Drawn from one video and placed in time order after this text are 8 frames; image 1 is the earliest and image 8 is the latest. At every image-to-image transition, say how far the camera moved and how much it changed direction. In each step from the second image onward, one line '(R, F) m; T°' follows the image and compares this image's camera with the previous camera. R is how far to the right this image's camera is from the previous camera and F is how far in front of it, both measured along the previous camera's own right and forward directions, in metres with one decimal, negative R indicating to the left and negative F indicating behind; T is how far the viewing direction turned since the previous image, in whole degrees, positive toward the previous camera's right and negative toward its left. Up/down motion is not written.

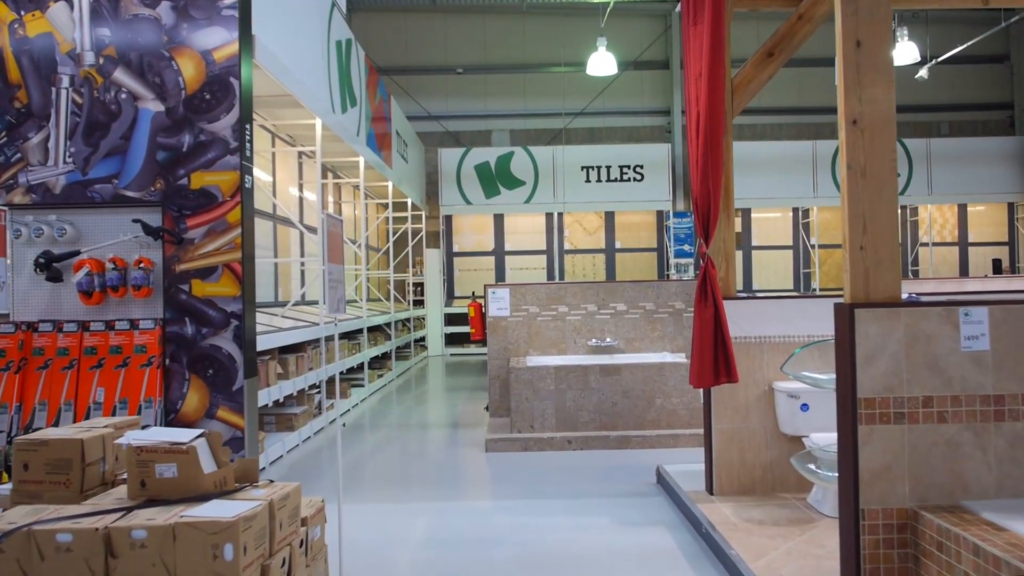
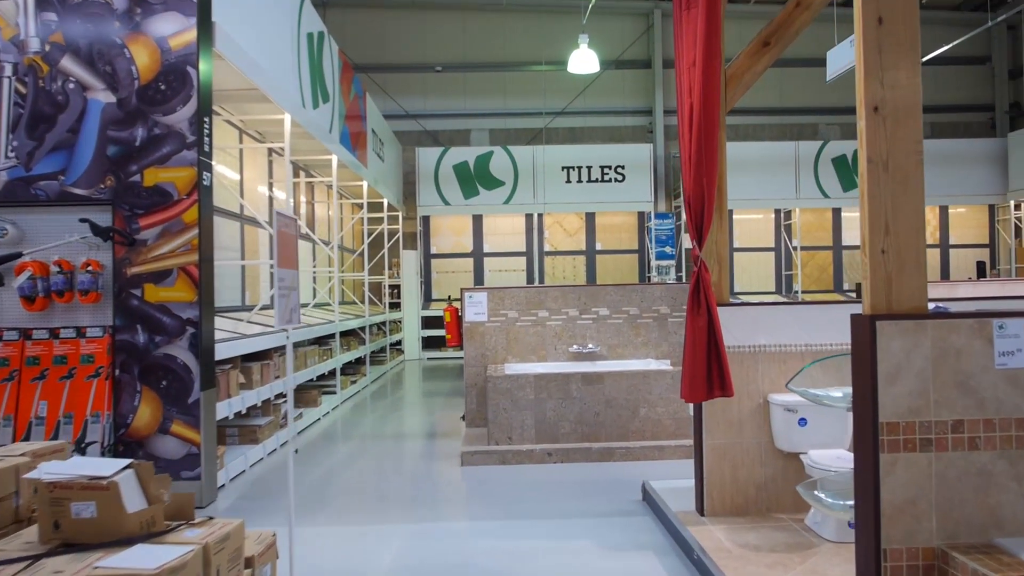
(0.0, +0.2) m; +1°
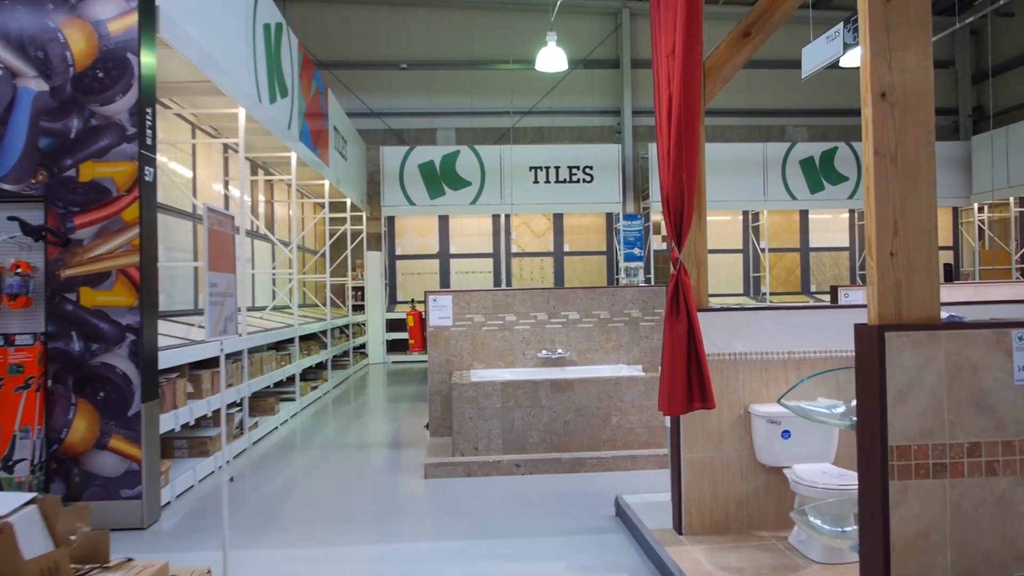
(0.0, +0.2) m; +2°
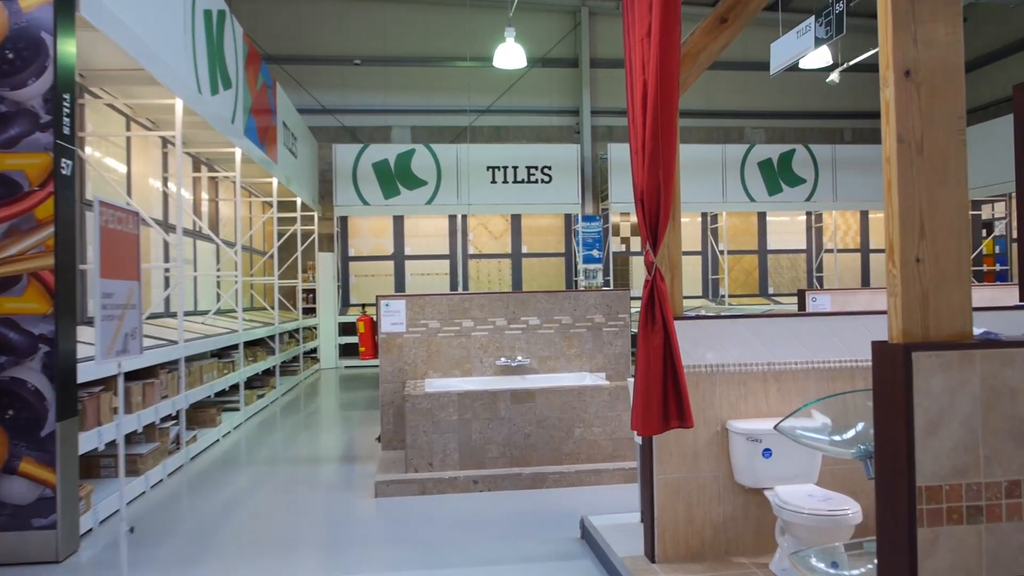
(0.0, +0.2) m; +3°
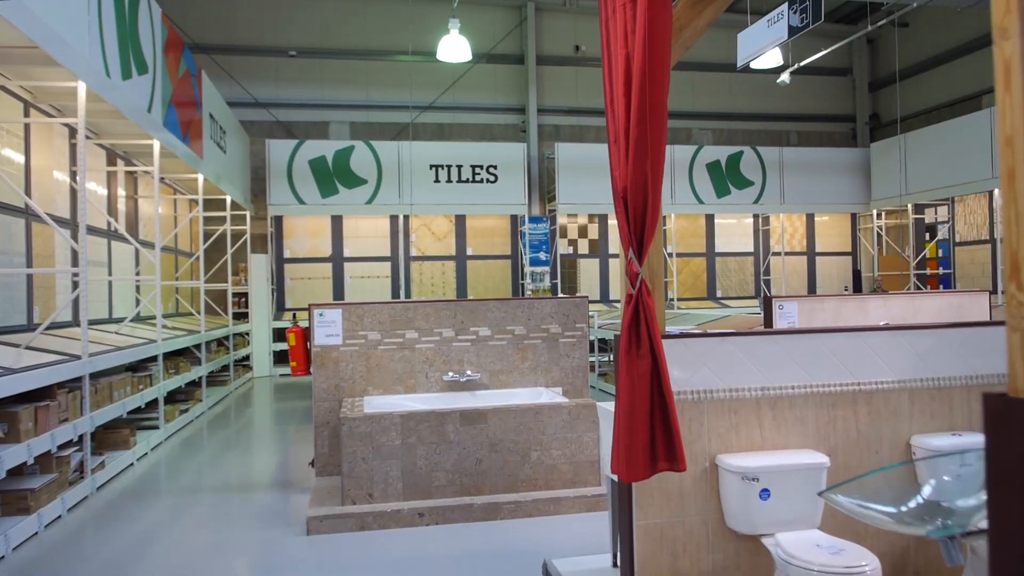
(0.0, +0.4) m; +4°
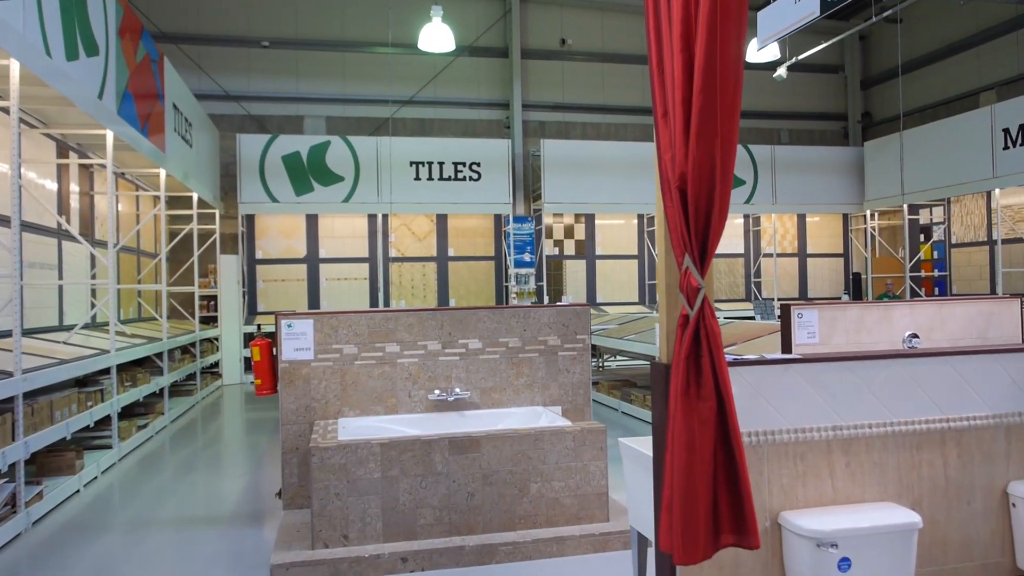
(-0.1, +0.5) m; +2°
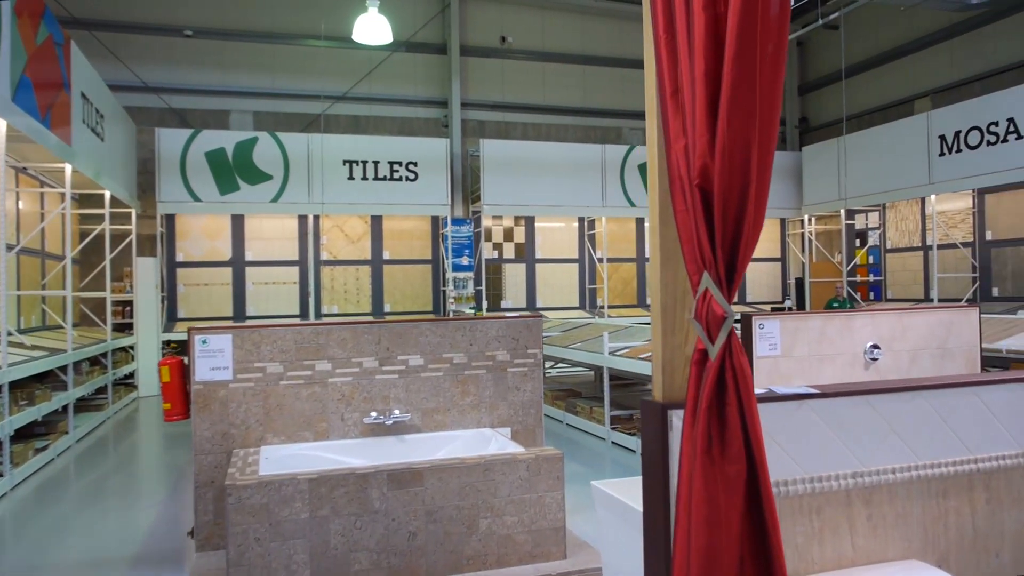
(0.0, +0.3) m; +5°
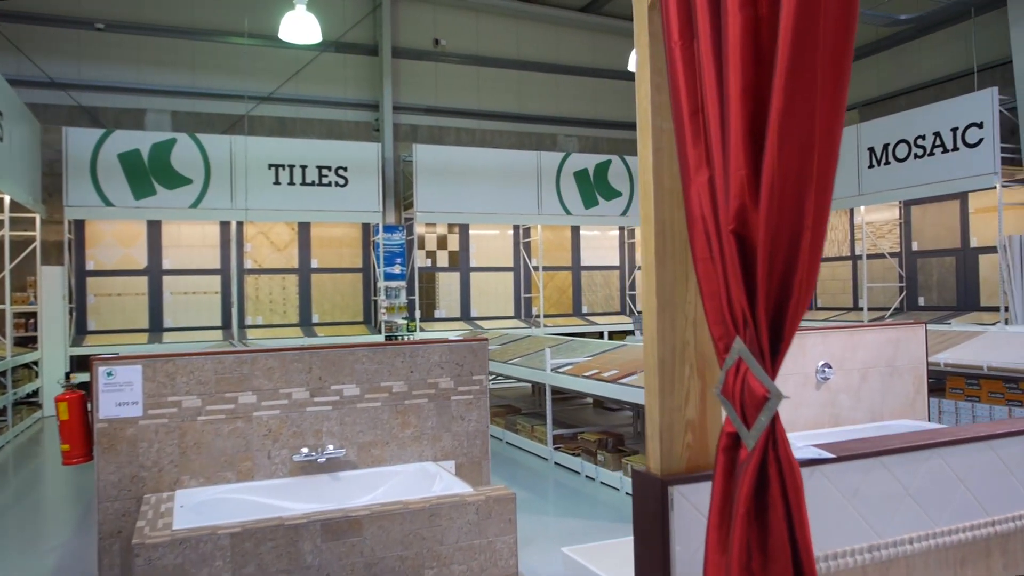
(-0.1, +0.2) m; +5°
